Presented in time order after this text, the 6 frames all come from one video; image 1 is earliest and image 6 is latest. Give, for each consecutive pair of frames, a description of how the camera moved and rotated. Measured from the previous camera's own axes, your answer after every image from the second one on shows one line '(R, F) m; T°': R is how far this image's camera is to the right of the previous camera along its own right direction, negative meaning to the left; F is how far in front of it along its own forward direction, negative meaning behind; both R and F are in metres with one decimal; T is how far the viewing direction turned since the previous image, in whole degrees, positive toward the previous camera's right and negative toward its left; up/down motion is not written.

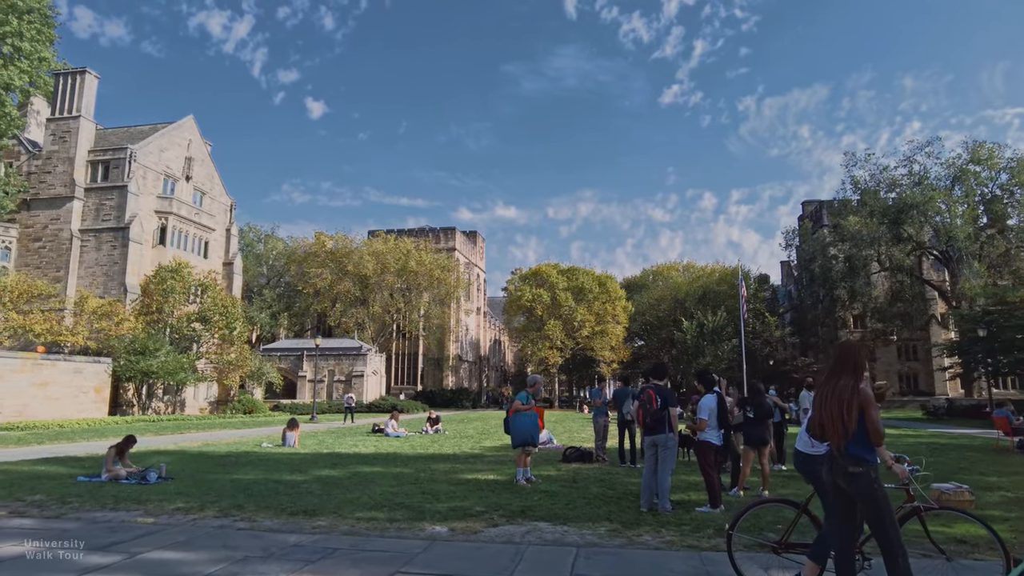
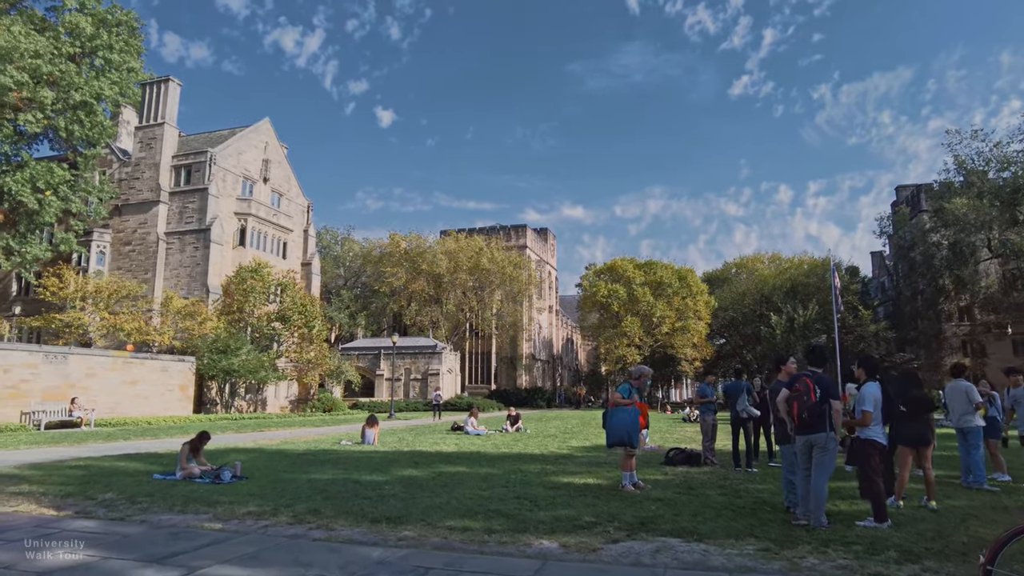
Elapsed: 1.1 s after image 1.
(-0.4, +1.1) m; -6°
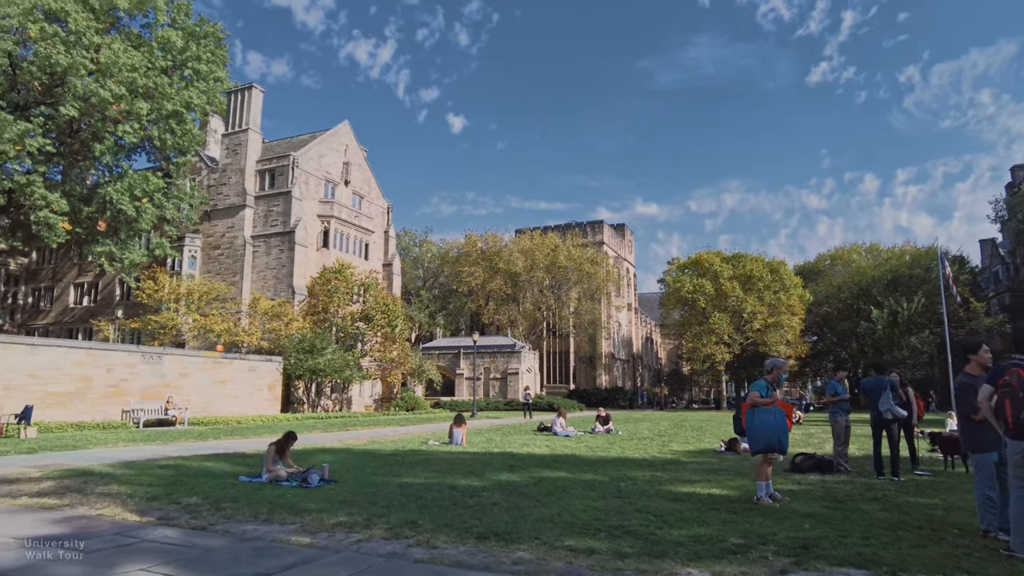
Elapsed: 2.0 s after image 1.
(-0.4, +0.9) m; -6°
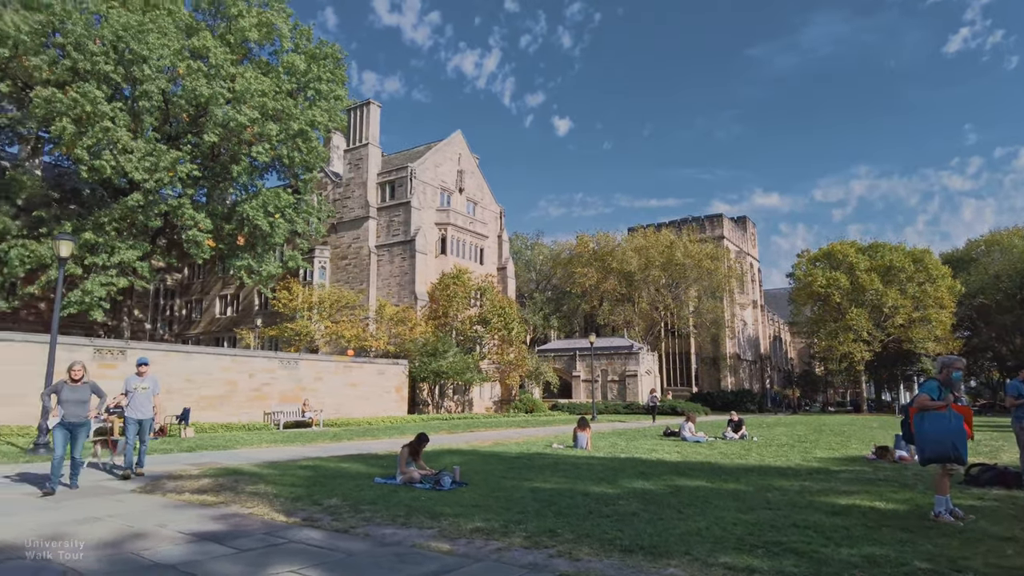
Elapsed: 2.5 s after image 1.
(-0.2, +0.3) m; -10°
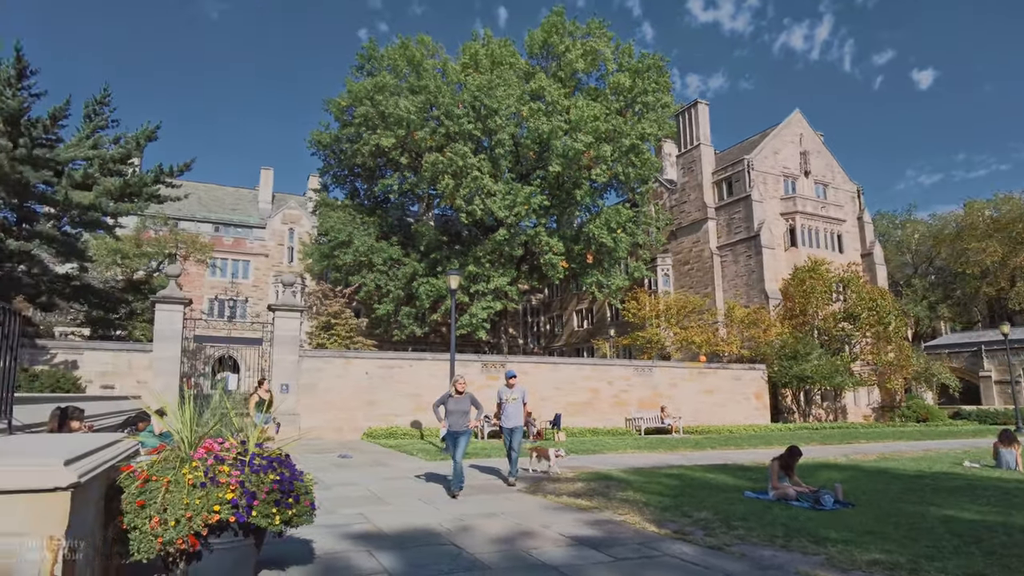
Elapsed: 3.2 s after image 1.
(-0.1, +0.2) m; -29°
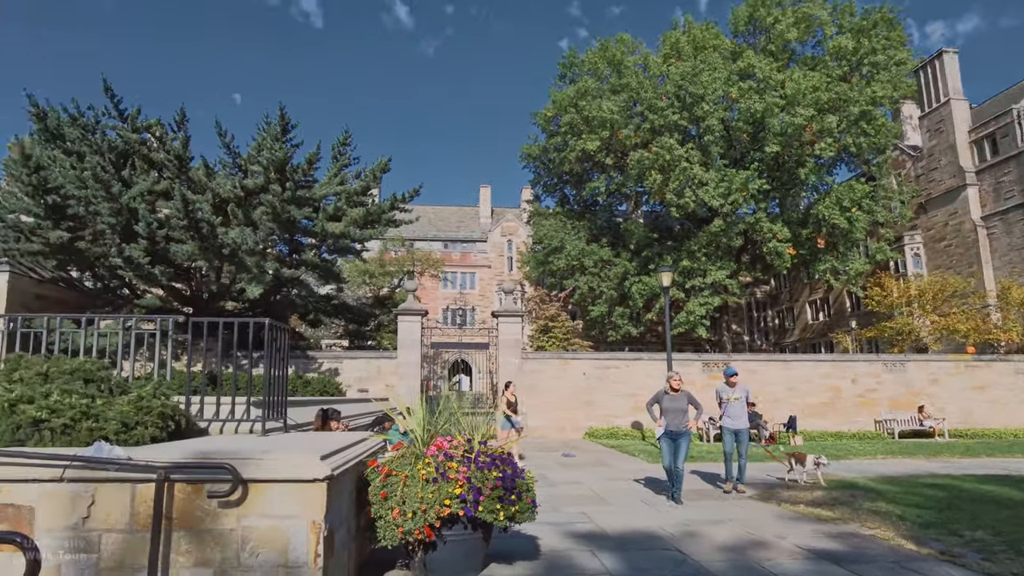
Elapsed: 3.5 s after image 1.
(+0.1, 0.0) m; -19°
